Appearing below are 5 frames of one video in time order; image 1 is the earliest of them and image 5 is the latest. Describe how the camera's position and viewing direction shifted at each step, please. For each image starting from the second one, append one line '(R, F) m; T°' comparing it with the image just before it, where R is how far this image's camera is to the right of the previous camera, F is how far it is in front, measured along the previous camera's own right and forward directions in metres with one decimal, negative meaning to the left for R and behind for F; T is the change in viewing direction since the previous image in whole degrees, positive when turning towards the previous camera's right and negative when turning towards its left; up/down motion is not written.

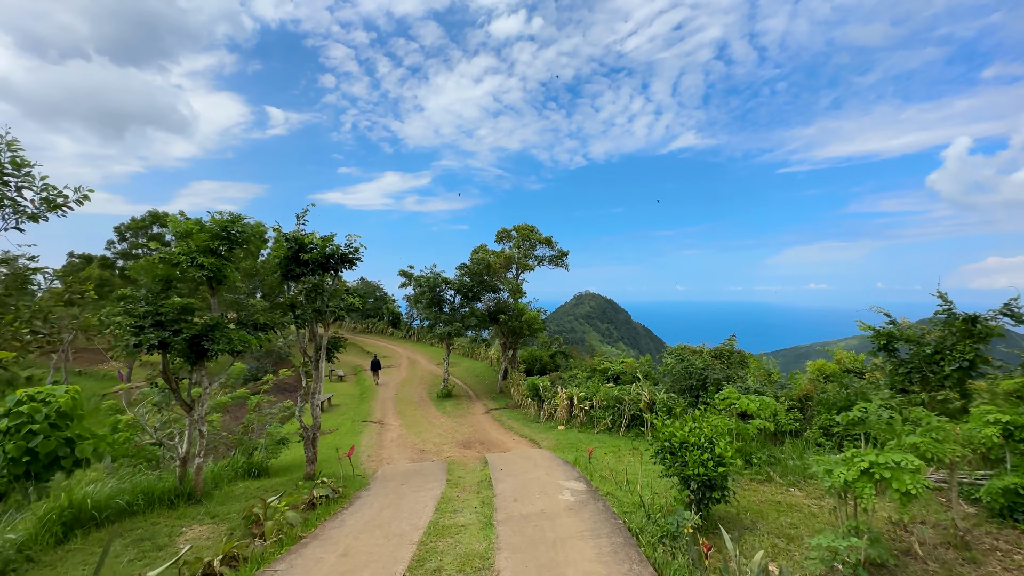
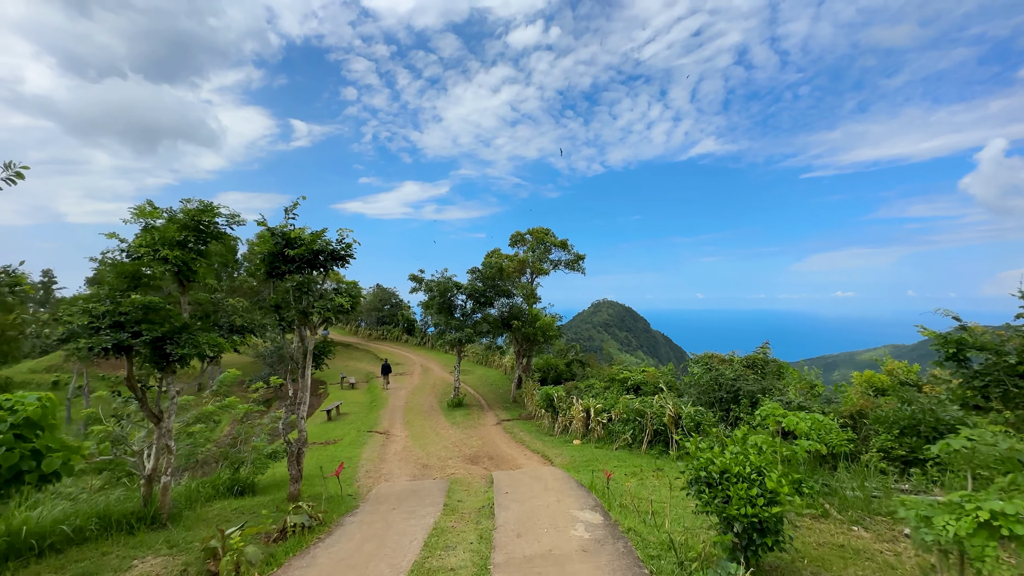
(+0.2, +0.9) m; -2°
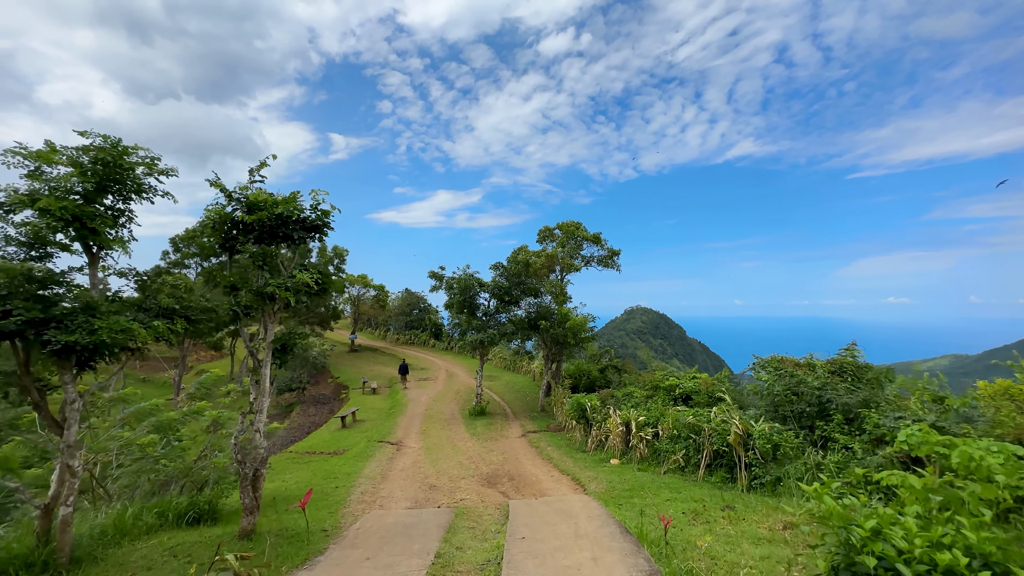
(+0.2, +1.8) m; -4°
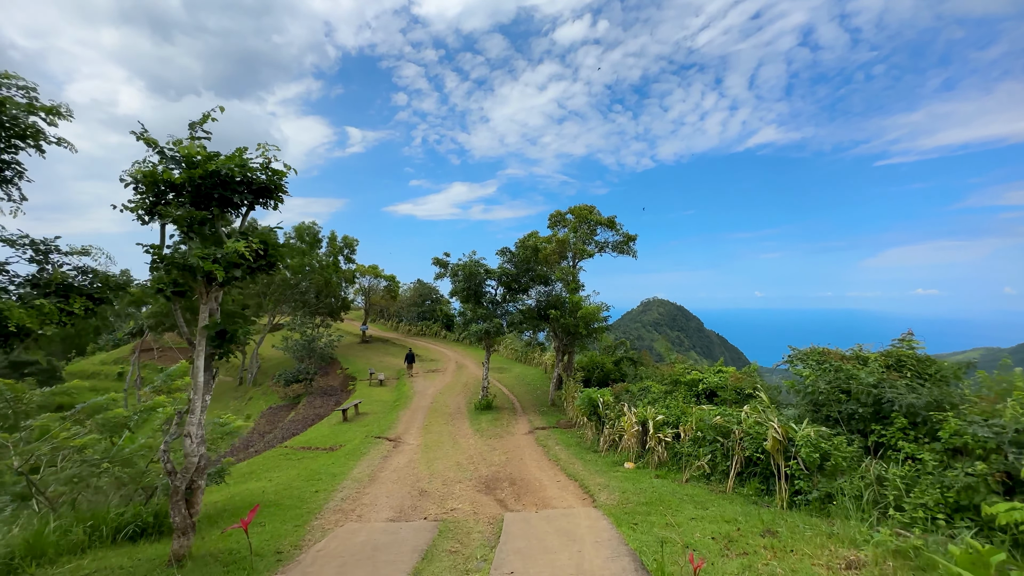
(+0.3, +1.1) m; -2°
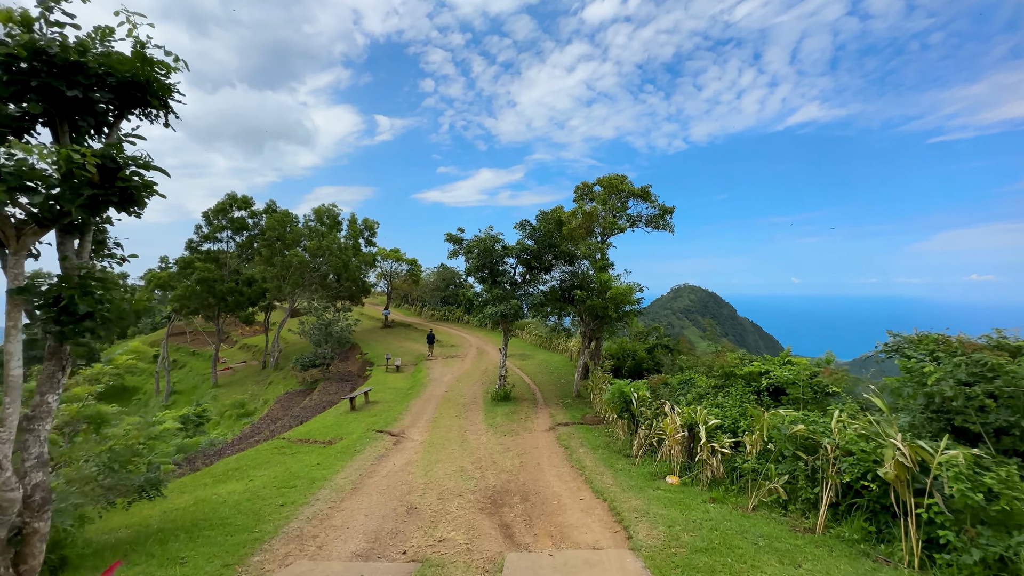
(+0.2, +1.8) m; -4°
